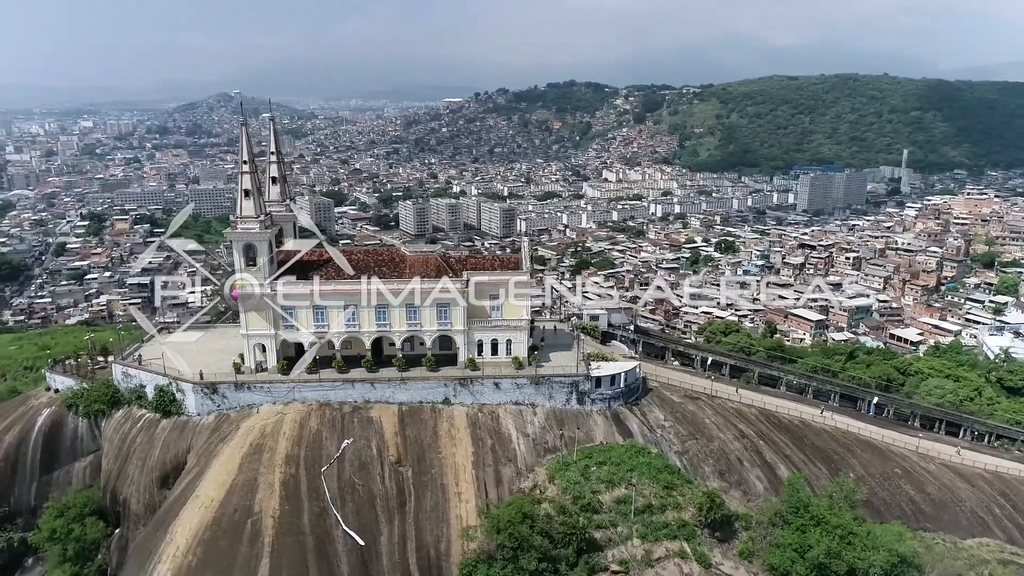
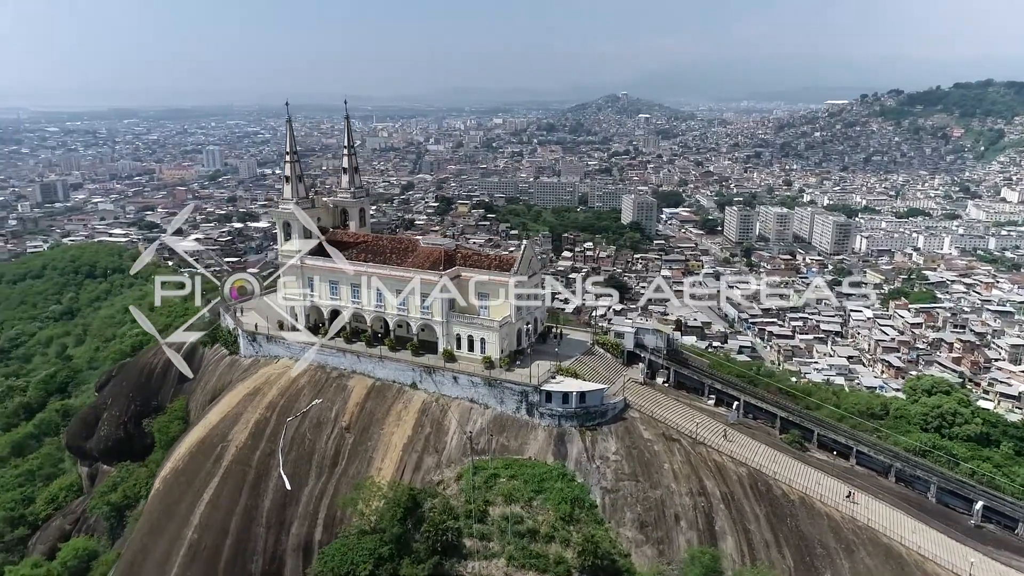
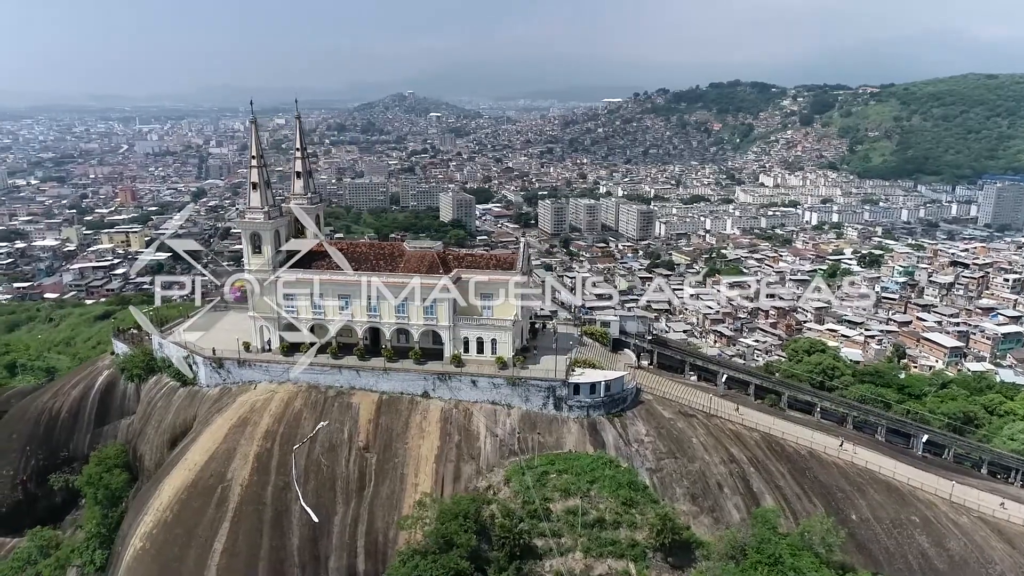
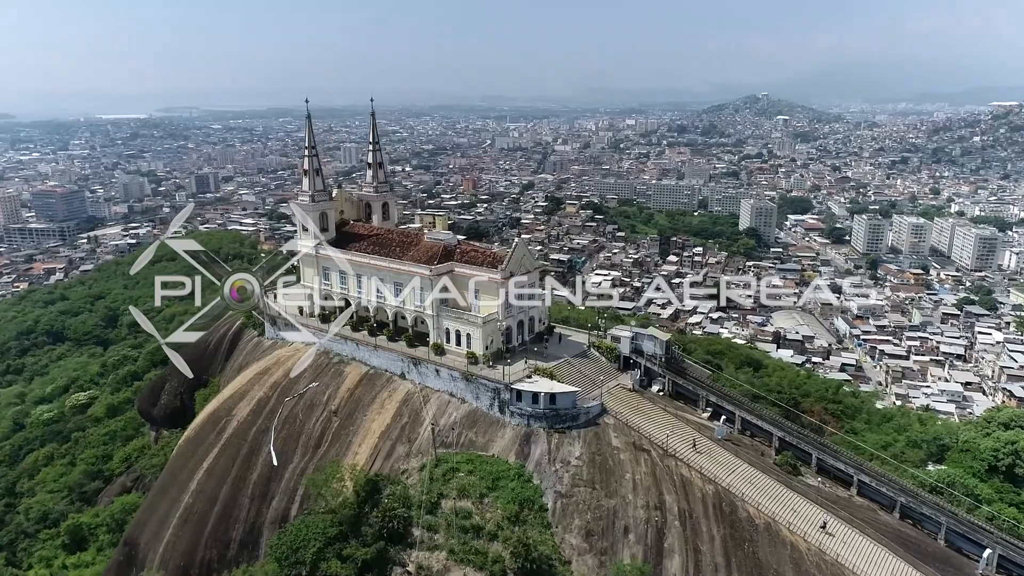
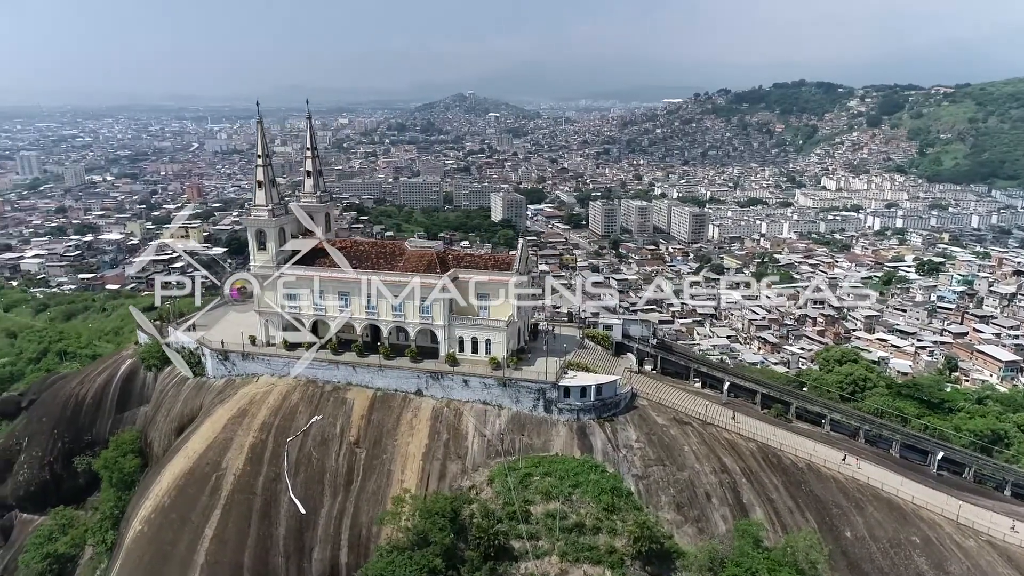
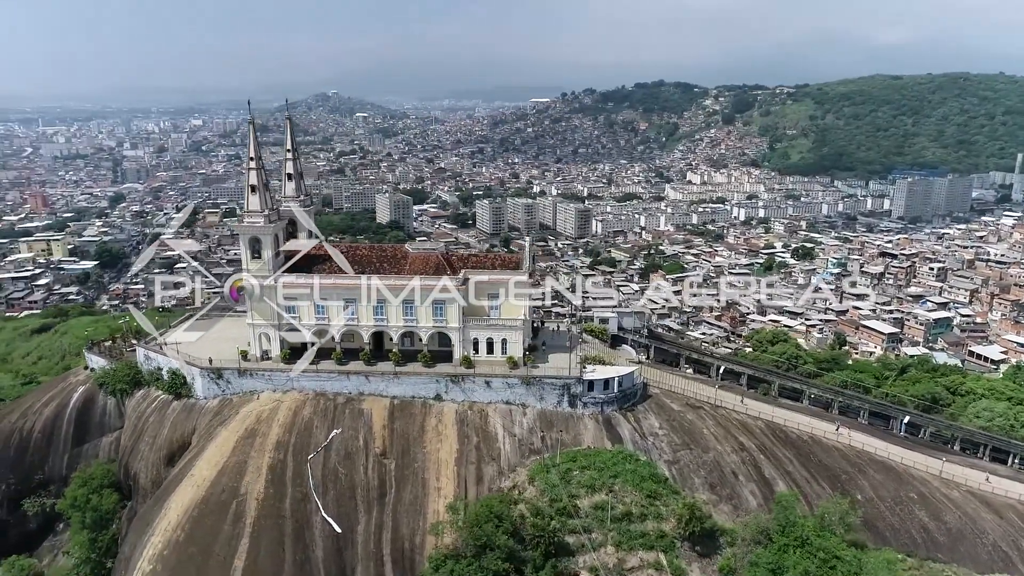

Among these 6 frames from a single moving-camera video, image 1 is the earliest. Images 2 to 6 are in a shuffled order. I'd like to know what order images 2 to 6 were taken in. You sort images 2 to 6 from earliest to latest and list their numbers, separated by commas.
6, 3, 5, 2, 4
